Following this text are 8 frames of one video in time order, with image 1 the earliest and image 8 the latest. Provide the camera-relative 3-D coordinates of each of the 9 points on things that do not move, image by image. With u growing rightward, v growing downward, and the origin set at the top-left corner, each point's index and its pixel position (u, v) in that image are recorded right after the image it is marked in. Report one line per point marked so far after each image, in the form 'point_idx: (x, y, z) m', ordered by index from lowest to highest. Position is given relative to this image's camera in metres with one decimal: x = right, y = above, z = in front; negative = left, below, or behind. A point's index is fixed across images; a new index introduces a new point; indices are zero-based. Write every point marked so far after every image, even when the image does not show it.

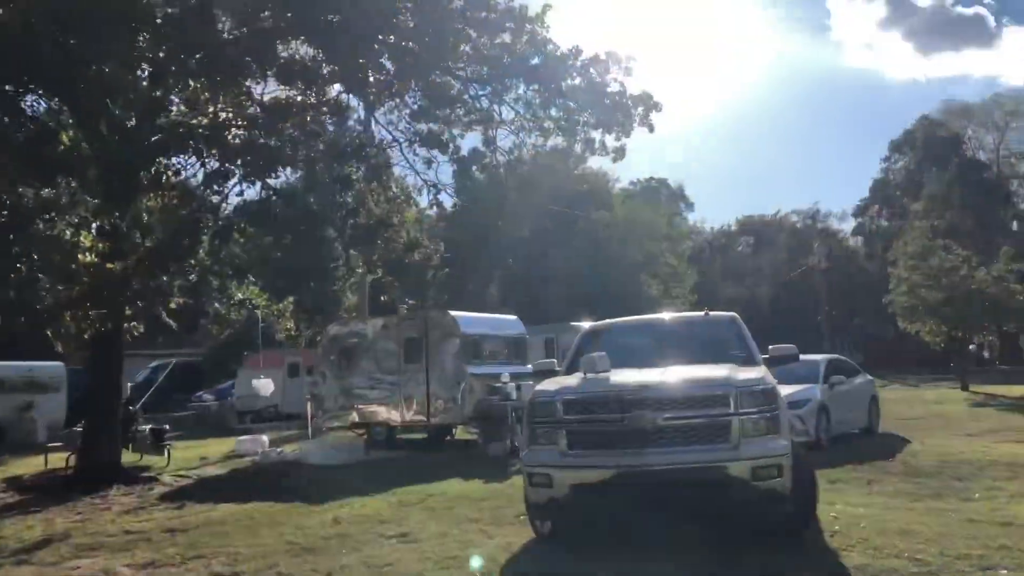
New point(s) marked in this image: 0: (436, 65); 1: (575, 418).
0: (-1.0, +2.7, +11.5) m
1: (+0.4, -0.9, +6.3) m
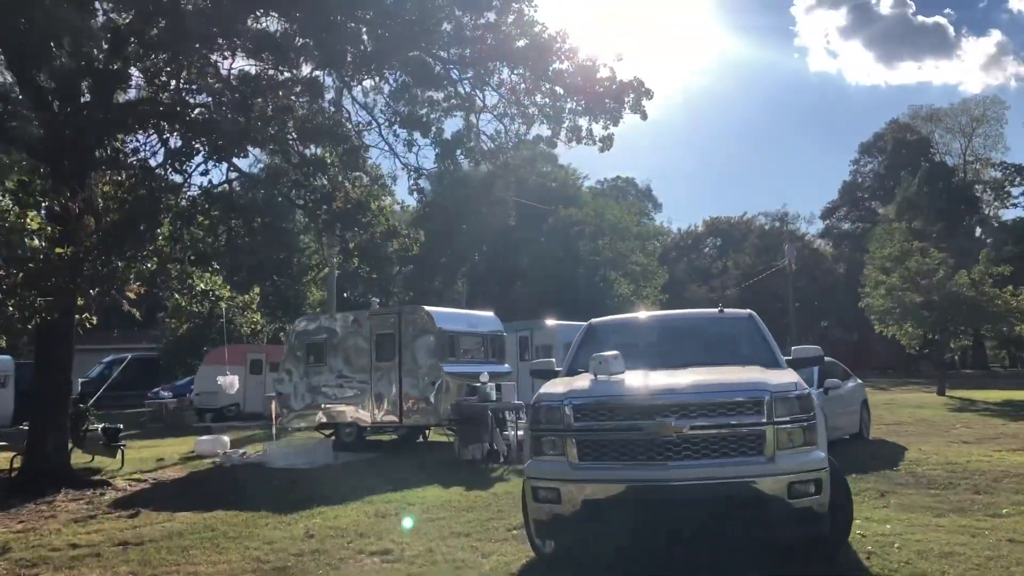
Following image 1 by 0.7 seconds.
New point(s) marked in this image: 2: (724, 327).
0: (-1.1, +2.8, +10.7) m
1: (+0.5, -0.8, +5.6) m
2: (+1.7, -0.3, +7.2) m
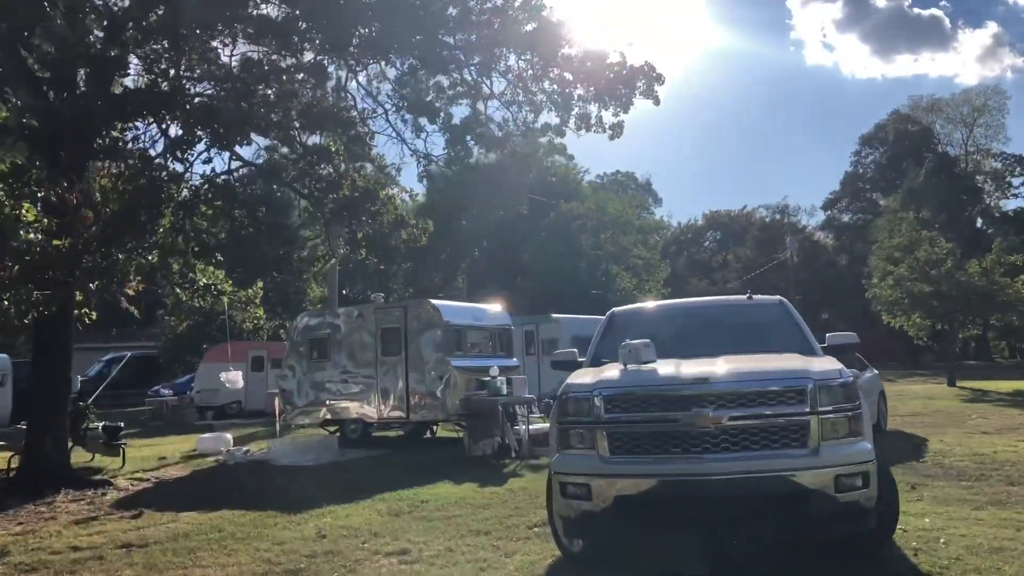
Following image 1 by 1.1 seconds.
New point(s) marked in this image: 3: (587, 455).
0: (-1.0, +2.9, +10.4) m
1: (+0.6, -0.7, +5.3) m
2: (+1.9, -0.2, +6.9) m
3: (+0.4, -1.0, +5.3) m
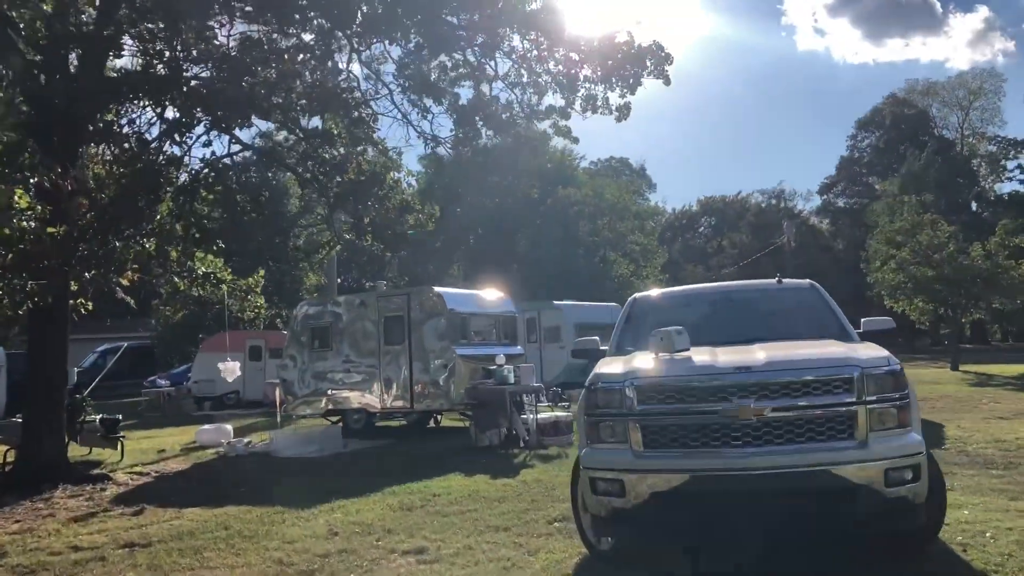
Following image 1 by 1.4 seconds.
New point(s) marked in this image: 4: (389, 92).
0: (-0.9, +3.1, +10.0) m
1: (+0.8, -0.7, +5.0) m
2: (+2.0, -0.1, +6.6) m
3: (+0.6, -0.9, +5.1) m
4: (-1.4, +2.2, +10.1) m
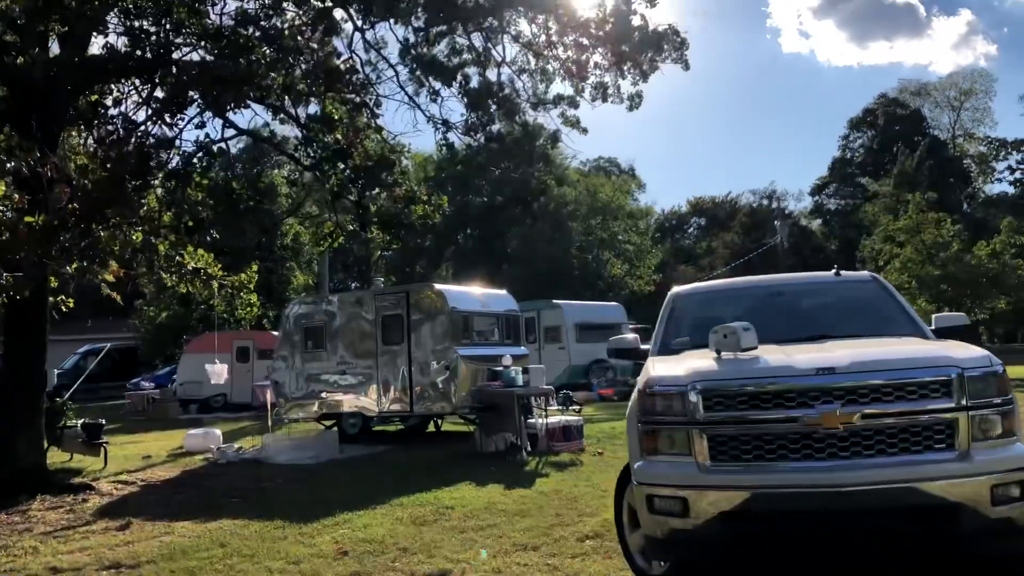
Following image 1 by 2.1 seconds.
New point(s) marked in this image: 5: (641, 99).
0: (-0.8, +3.1, +9.4) m
1: (+1.0, -0.6, +4.4) m
2: (+2.2, 0.0, +6.0) m
3: (+0.8, -0.8, +4.4) m
4: (-1.2, +2.2, +9.5) m
5: (+1.8, +2.6, +12.4) m
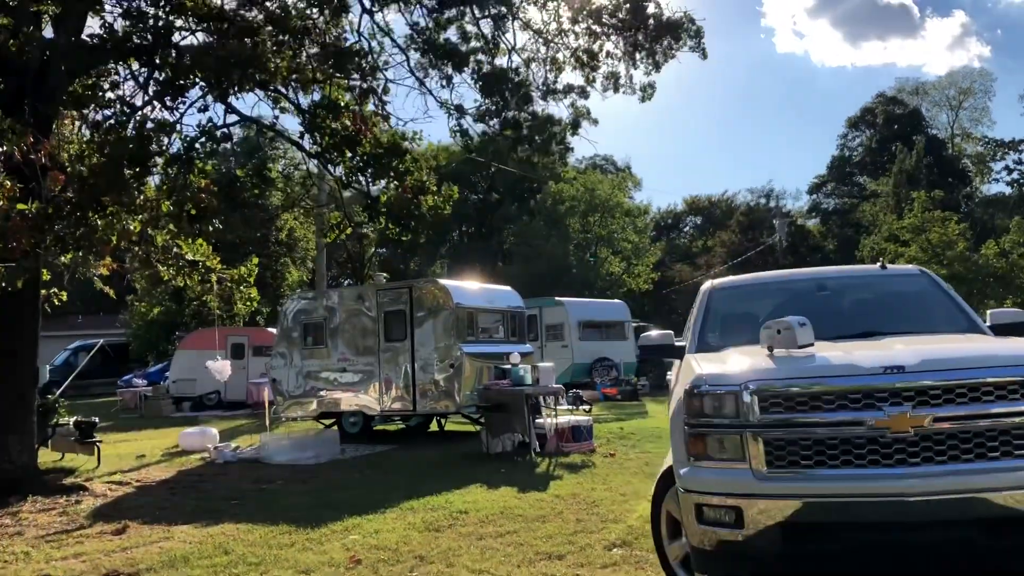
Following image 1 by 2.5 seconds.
0: (-0.6, +3.2, +9.0) m
1: (+1.2, -0.6, +4.0) m
2: (+2.4, 0.0, +5.6) m
3: (+1.0, -0.8, +4.1) m
4: (-1.1, +2.3, +9.1) m
5: (+1.9, +2.6, +12.1) m
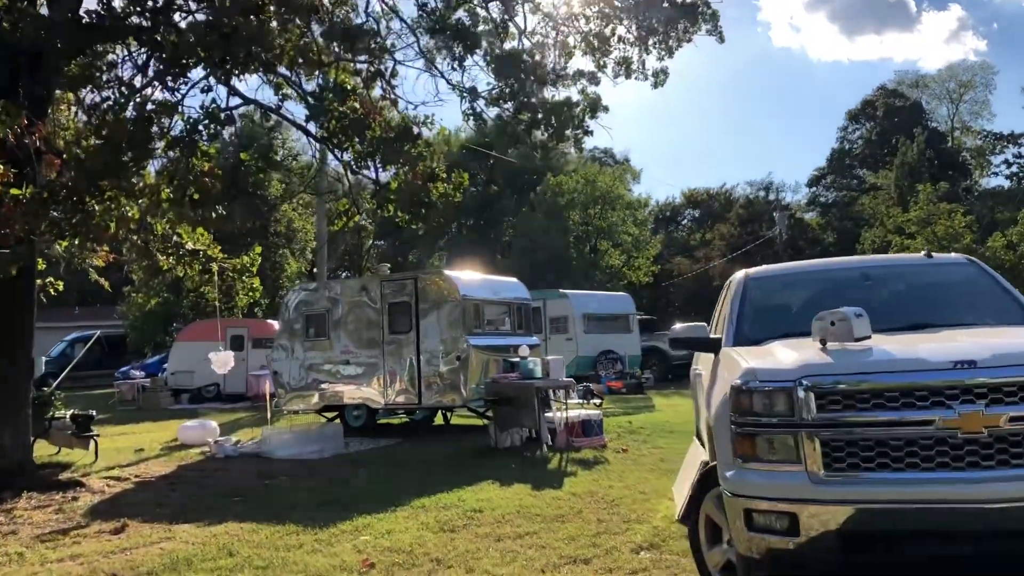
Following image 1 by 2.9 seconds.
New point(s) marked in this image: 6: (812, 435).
0: (-0.5, +3.3, +8.7) m
1: (+1.3, -0.5, +3.7) m
2: (+2.5, +0.1, +5.3) m
3: (+1.1, -0.7, +3.8) m
4: (-0.9, +2.4, +8.8) m
5: (+2.0, +2.7, +11.8) m
6: (+1.2, -0.6, +3.7) m
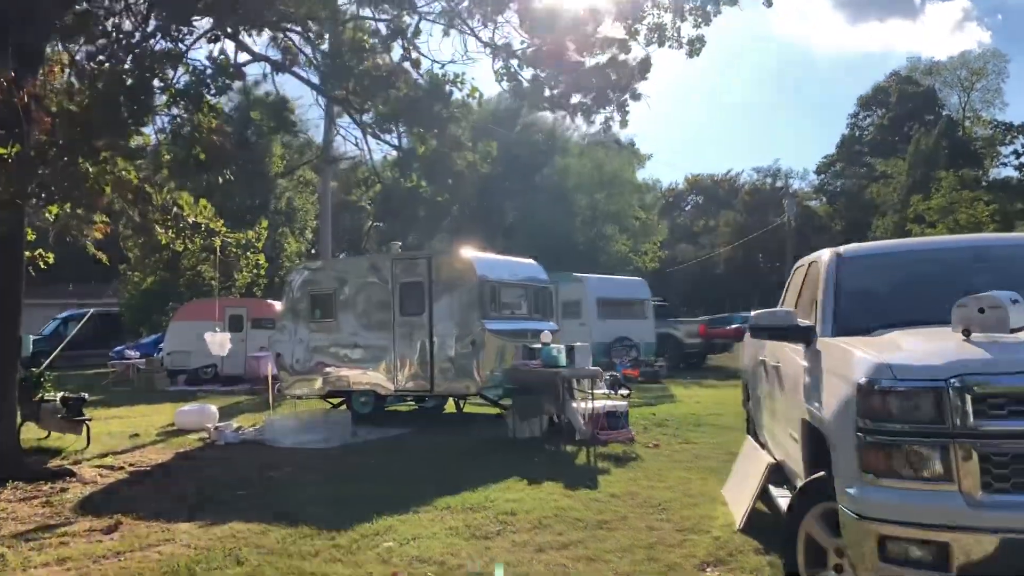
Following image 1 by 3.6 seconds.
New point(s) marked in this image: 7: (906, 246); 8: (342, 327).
0: (-0.2, +3.4, +7.9) m
1: (+1.6, -0.5, +3.0) m
2: (+2.8, +0.2, +4.6) m
3: (+1.4, -0.7, +3.1) m
4: (-0.6, +2.6, +8.0) m
5: (+2.3, +2.9, +11.0) m
6: (+1.5, -0.5, +3.0) m
7: (+2.0, +0.2, +4.8) m
8: (-2.4, -0.5, +12.9) m
